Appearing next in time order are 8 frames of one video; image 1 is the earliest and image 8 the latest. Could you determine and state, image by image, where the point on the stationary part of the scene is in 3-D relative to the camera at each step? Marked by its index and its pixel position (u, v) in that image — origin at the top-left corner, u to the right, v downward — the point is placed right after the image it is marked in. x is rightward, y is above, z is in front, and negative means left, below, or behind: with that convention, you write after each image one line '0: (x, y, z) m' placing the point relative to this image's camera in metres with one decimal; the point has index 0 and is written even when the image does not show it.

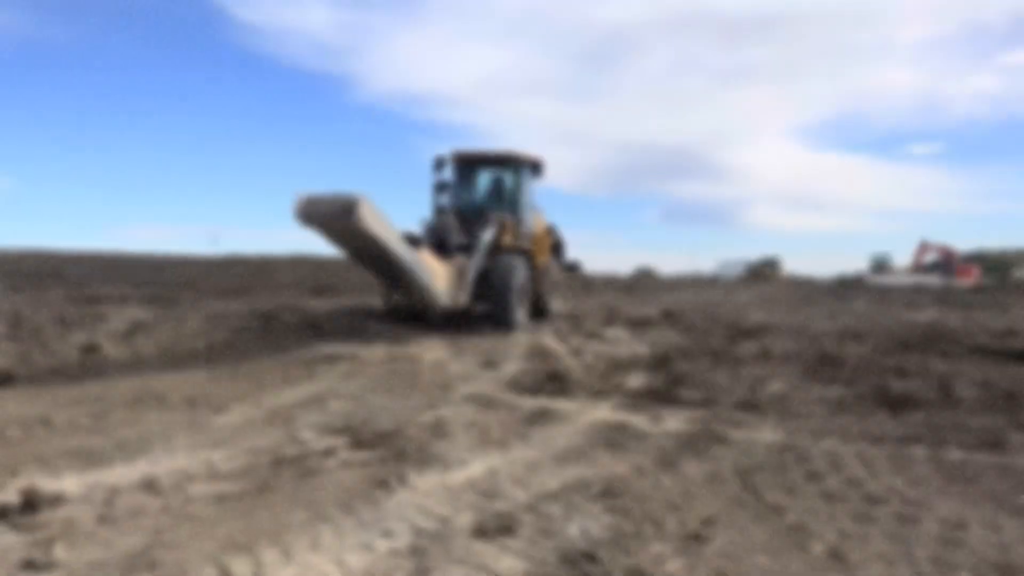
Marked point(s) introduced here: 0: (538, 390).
0: (+0.2, -0.8, +6.4) m
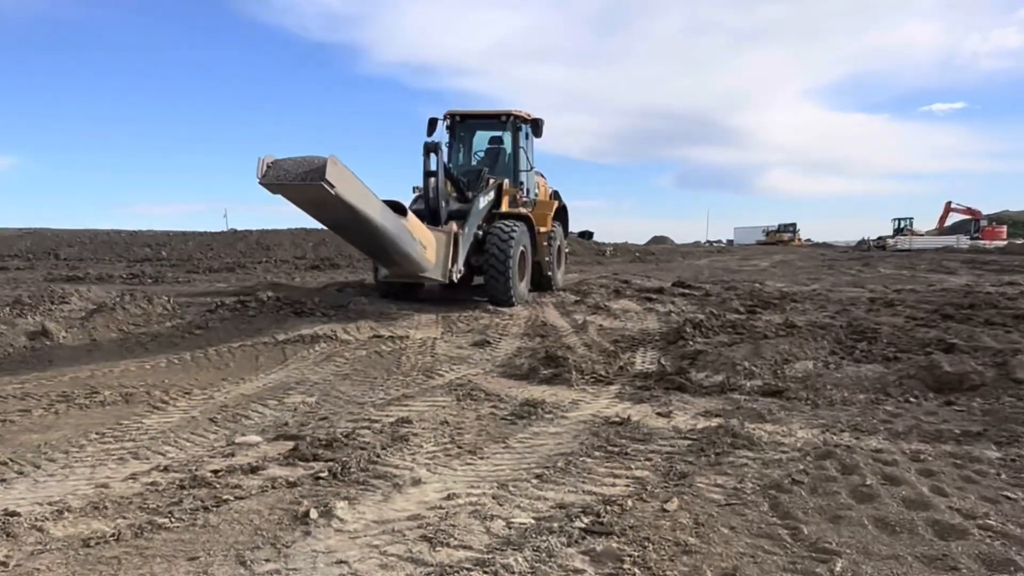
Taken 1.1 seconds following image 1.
0: (+0.1, -0.6, +5.7) m
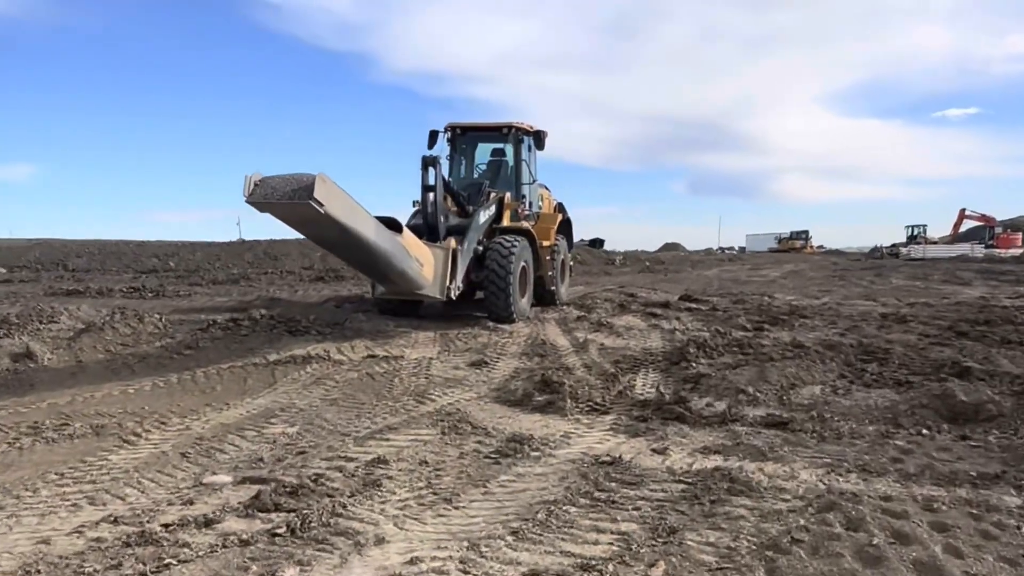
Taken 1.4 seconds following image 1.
0: (+0.1, -0.7, +5.4) m
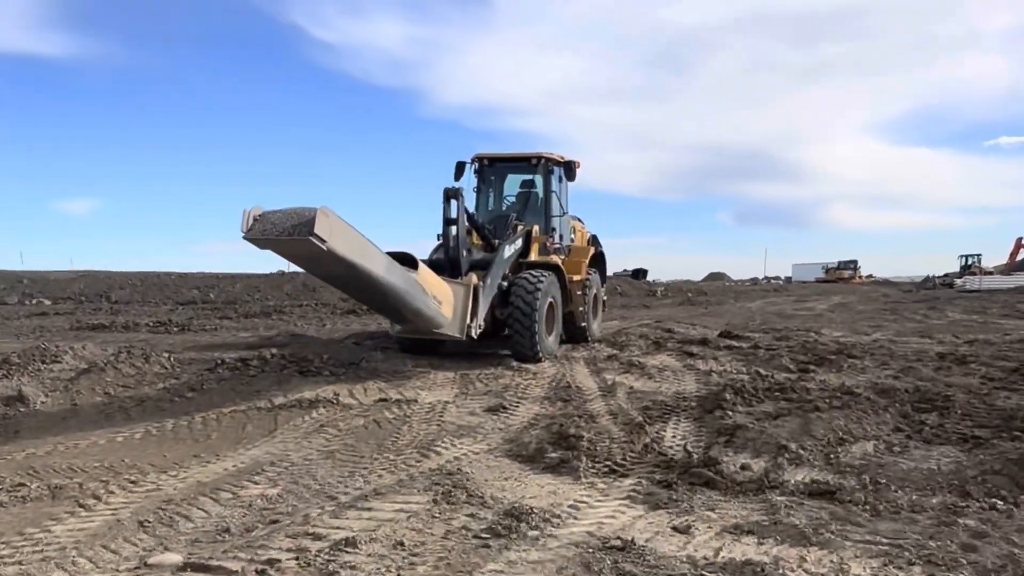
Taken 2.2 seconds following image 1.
0: (+0.2, -1.0, +4.9) m
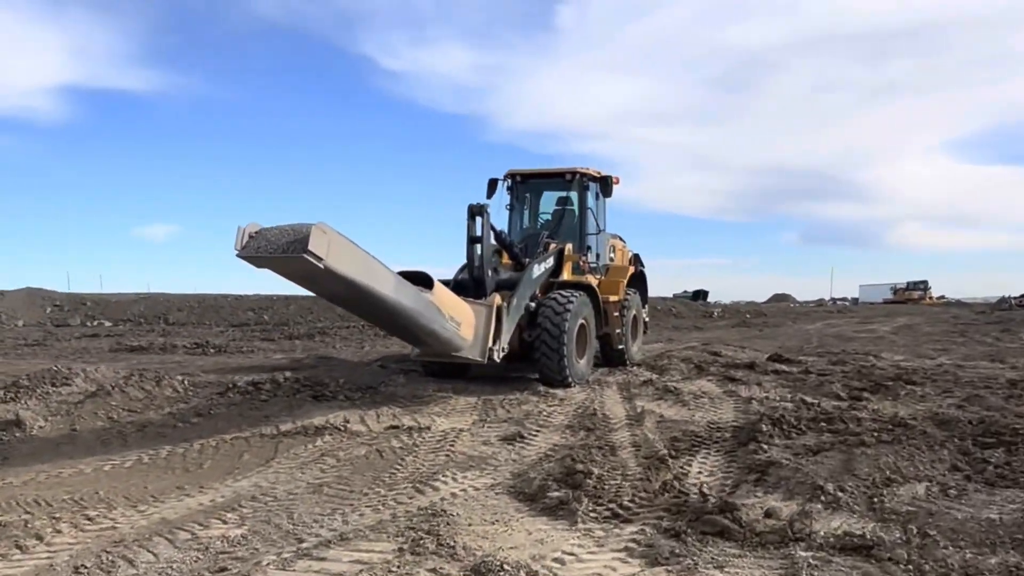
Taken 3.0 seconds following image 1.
0: (+0.2, -1.1, +4.4) m
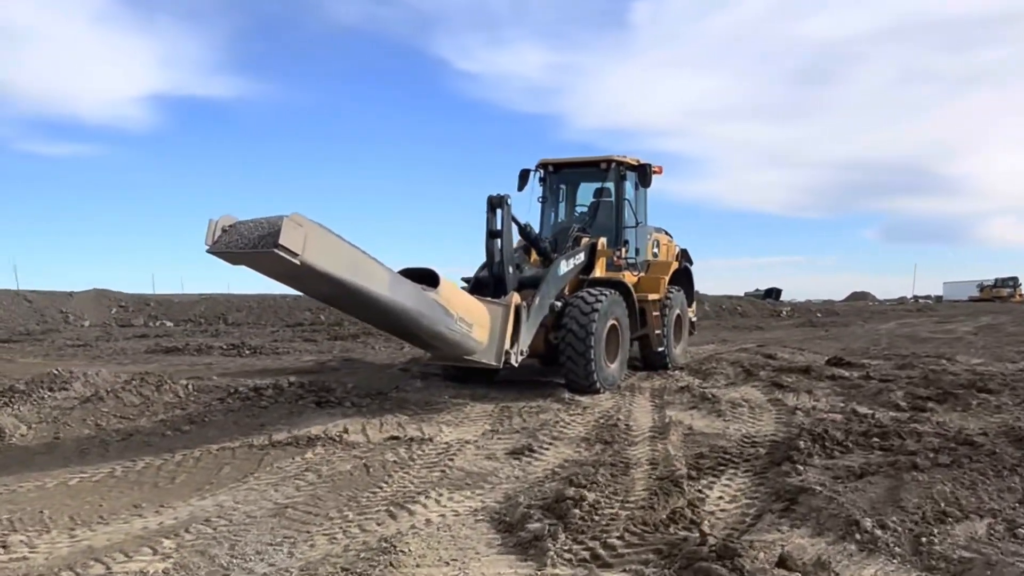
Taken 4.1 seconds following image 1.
0: (0.0, -1.1, +3.8) m
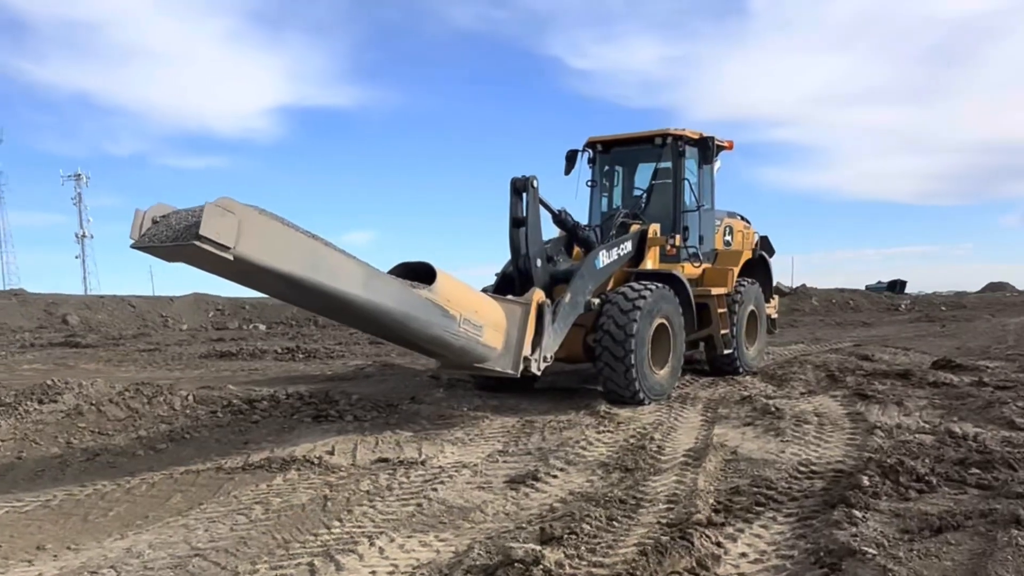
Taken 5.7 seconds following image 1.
0: (-0.2, -1.1, +2.8) m
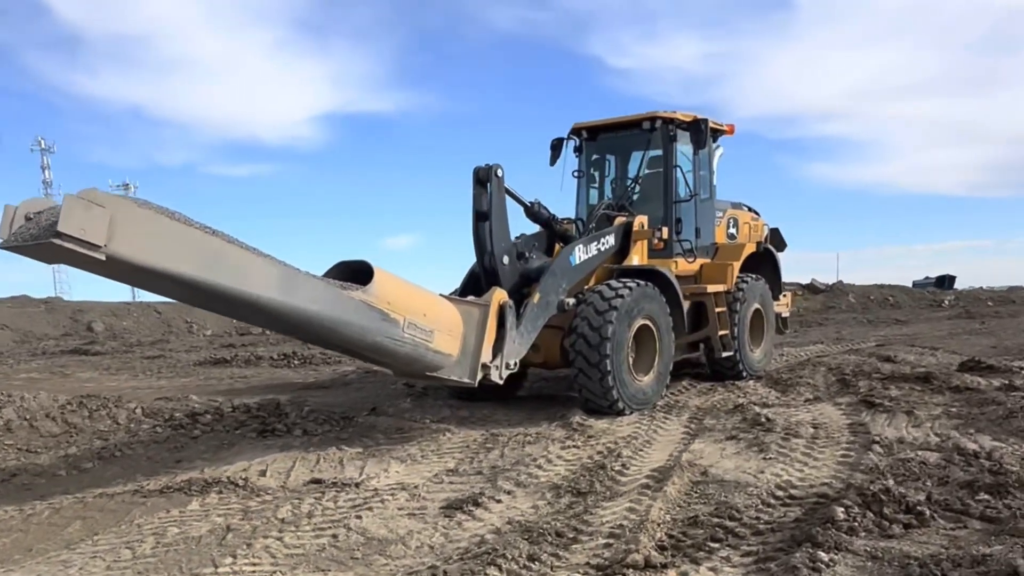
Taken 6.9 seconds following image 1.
0: (-0.7, -1.1, +2.3) m
